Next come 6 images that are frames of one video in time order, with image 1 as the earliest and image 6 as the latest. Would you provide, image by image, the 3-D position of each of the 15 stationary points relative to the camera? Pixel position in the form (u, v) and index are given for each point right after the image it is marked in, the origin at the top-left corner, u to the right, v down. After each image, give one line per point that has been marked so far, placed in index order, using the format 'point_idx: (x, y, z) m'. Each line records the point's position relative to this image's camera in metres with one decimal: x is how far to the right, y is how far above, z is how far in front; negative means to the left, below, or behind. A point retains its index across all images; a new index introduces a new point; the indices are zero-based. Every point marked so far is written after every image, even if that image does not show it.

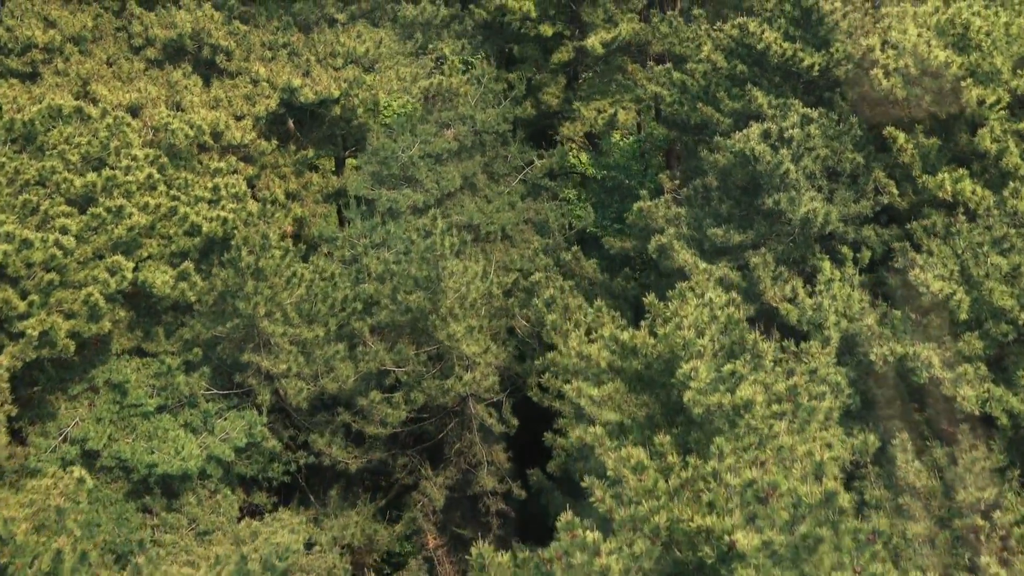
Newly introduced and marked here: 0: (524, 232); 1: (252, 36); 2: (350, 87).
0: (+0.2, +1.1, +17.9) m
1: (-5.0, +4.9, +18.3) m
2: (-3.1, +3.7, +17.8) m
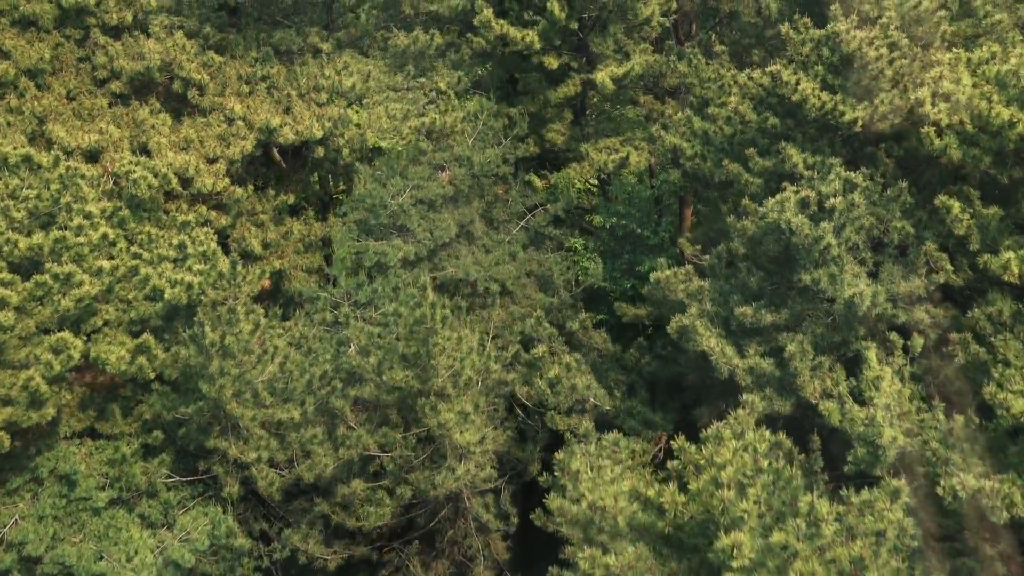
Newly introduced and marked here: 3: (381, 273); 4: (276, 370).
0: (+0.2, 0.0, +16.3) m
1: (-5.0, +3.9, +16.6) m
2: (-3.0, +2.7, +16.1) m
3: (-2.2, +0.3, +15.8) m
4: (-3.2, -1.1, +13.0) m
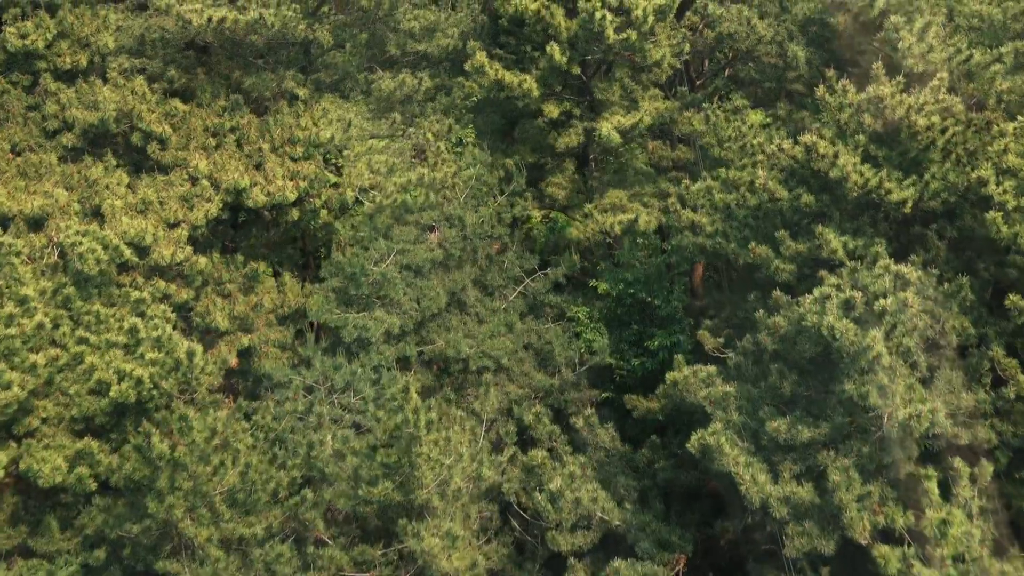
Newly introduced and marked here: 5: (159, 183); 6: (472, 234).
0: (+0.2, -1.1, +14.6) m
1: (-5.1, +2.7, +15.0) m
2: (-3.1, +1.5, +14.5) m
3: (-2.3, -0.9, +14.2) m
4: (-3.3, -2.3, +11.3) m
5: (-5.3, +1.6, +14.3) m
6: (-0.6, +0.9, +15.0) m
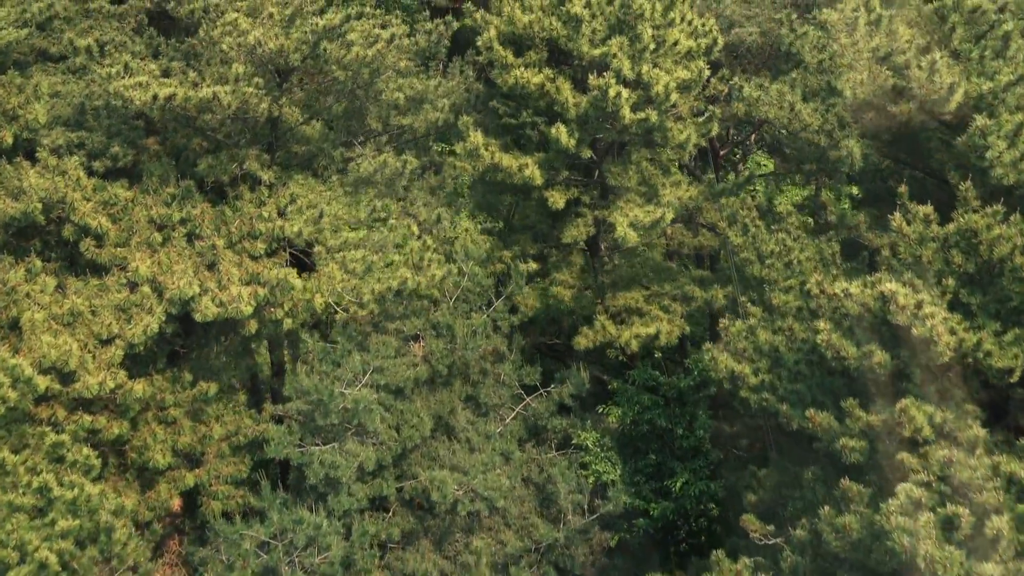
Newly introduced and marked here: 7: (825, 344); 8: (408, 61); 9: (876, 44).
0: (+0.1, -2.8, +12.4) m
1: (-5.1, +1.1, +12.8) m
2: (-3.1, -0.1, +12.2) m
3: (-2.3, -2.5, +11.9) m
4: (-3.3, -3.9, +9.0) m
5: (-5.4, 0.0, +12.1) m
6: (-0.6, -0.8, +12.8) m
7: (+2.9, -0.5, +8.6) m
8: (-1.6, +3.5, +14.6) m
9: (+4.5, +3.0, +11.7) m
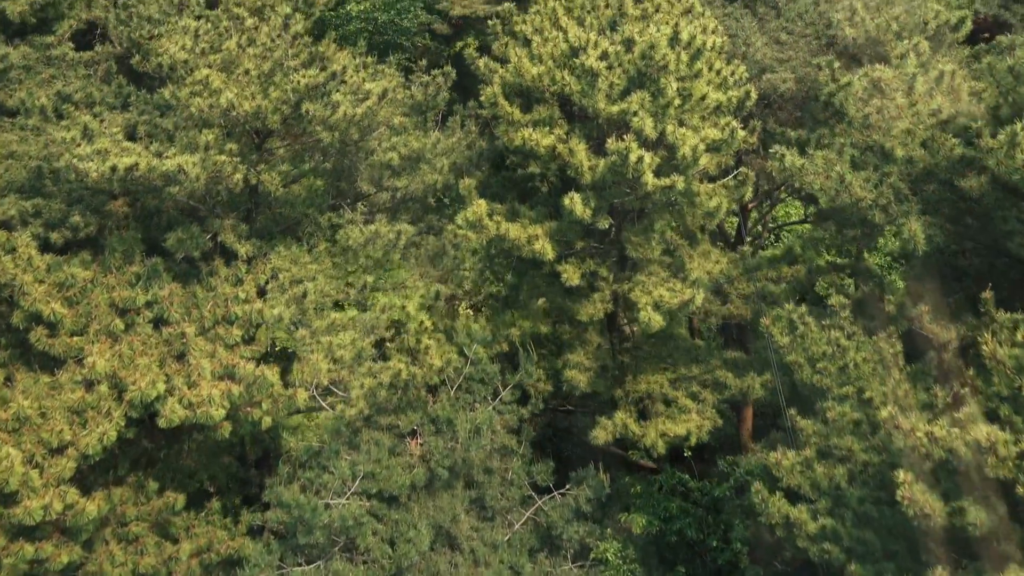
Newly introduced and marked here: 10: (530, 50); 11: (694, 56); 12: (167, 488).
0: (+0.2, -3.9, +10.8) m
1: (-5.0, 0.0, +11.3) m
2: (-3.0, -1.2, +10.7) m
3: (-2.2, -3.6, +10.4) m
4: (-3.2, -5.0, +7.5) m
5: (-5.3, -1.1, +10.6) m
6: (-0.5, -1.9, +11.3) m
7: (+2.9, -1.6, +7.1) m
8: (-1.5, +2.4, +13.2) m
9: (+4.6, +1.9, +10.2) m
10: (+0.3, +3.2, +12.7) m
11: (+2.4, +3.0, +12.2) m
12: (-4.2, -2.4, +11.5) m
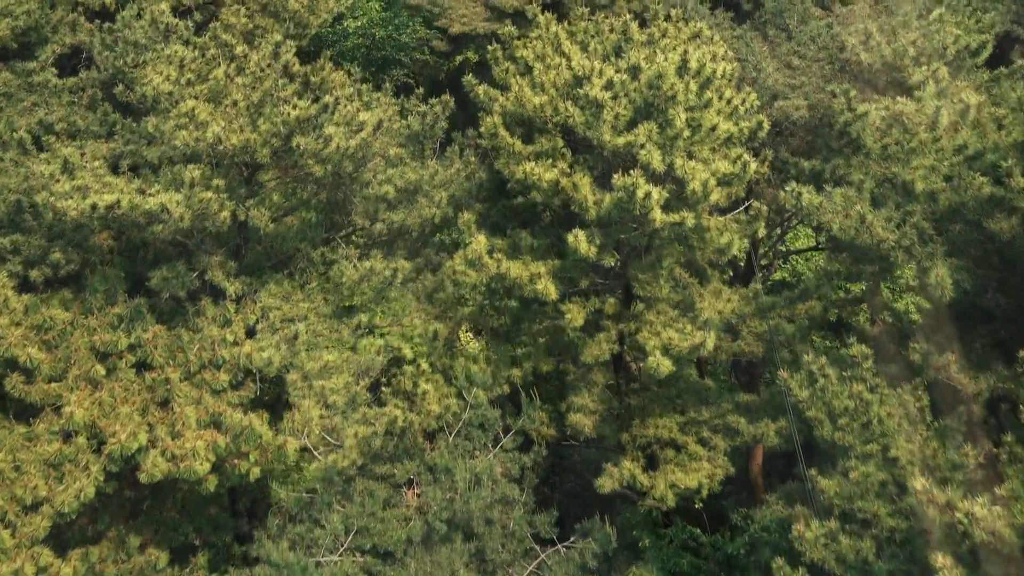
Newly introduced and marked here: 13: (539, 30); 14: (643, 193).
0: (+0.3, -4.4, +10.2) m
1: (-5.0, -0.5, +10.7) m
2: (-3.0, -1.7, +10.2) m
3: (-2.2, -4.1, +9.8) m
4: (-3.2, -5.4, +6.9) m
5: (-5.2, -1.6, +10.0) m
6: (-0.5, -2.4, +10.7) m
7: (+3.0, -2.0, +6.5) m
8: (-1.5, +1.9, +12.6) m
9: (+4.6, +1.5, +9.6) m
10: (+0.3, +2.7, +12.2) m
11: (+2.4, +2.5, +11.7) m
12: (-4.2, -2.9, +10.9) m
13: (+0.4, +3.6, +13.2) m
14: (+1.5, +1.1, +10.5) m
